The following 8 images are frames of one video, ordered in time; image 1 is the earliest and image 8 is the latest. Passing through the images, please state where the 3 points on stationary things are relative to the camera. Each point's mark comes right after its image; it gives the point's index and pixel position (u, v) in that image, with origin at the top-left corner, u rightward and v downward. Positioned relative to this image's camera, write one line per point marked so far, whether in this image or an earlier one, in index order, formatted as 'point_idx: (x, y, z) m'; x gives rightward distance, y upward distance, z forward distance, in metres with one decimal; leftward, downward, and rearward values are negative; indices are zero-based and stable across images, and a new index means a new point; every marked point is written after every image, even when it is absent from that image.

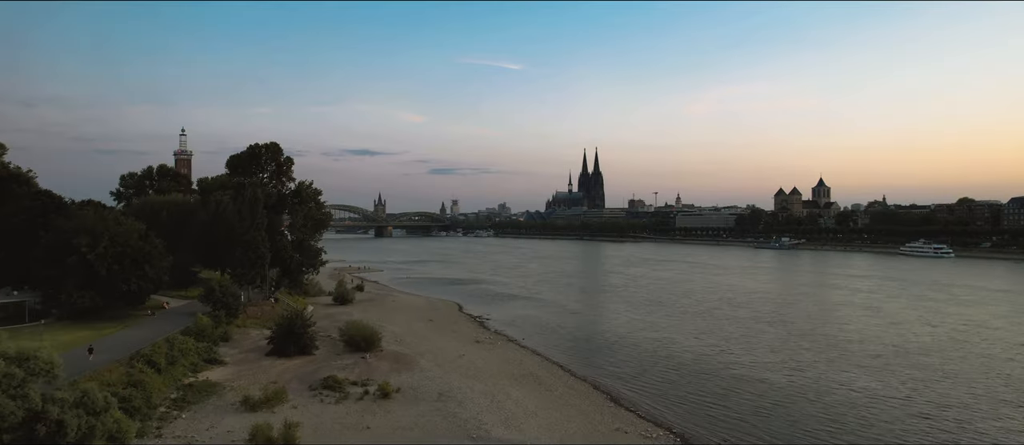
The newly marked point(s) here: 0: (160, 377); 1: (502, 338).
0: (-6.4, -2.8, +11.6) m
1: (-0.3, -3.4, +18.9) m
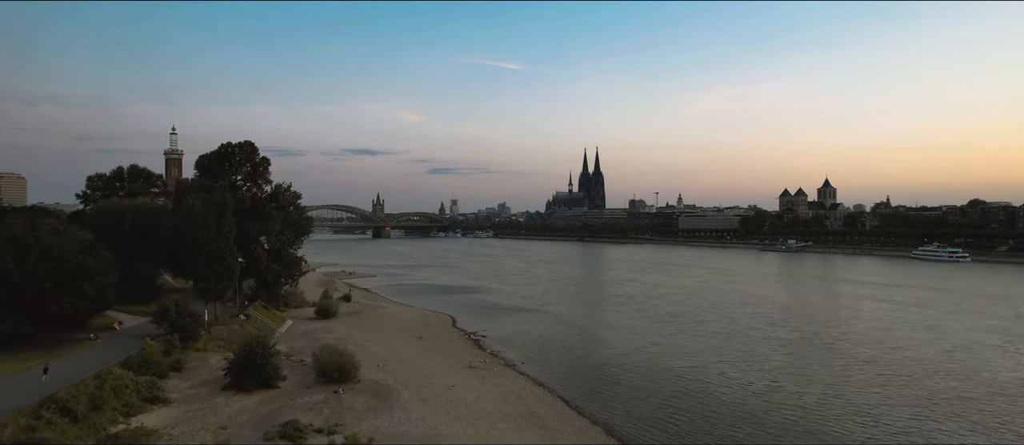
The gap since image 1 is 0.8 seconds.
0: (-6.4, -3.0, +9.4) m
1: (-0.4, -3.6, +16.7) m
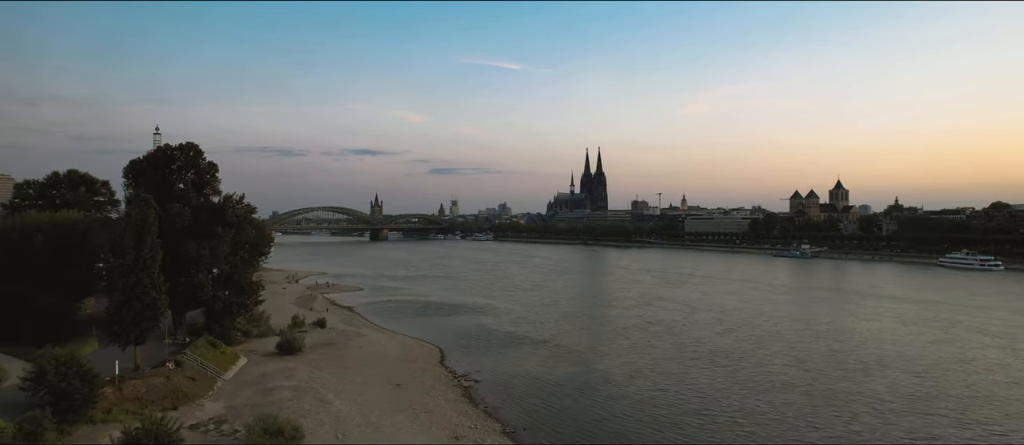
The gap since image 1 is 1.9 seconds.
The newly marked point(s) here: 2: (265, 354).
0: (-6.5, -3.5, +5.6) m
1: (-0.4, -4.2, +12.9) m
2: (-7.6, -4.0, +19.7) m
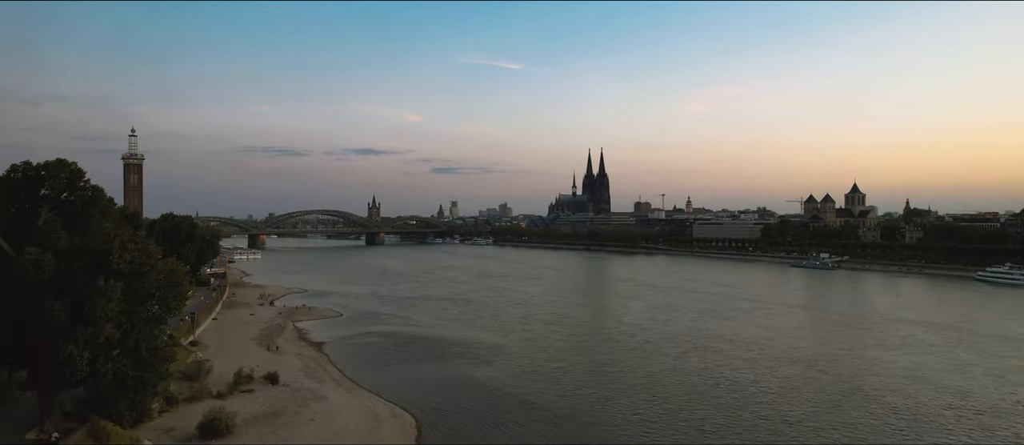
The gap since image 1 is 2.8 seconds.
0: (-6.5, -4.5, +0.7) m
1: (-0.4, -5.1, +8.0) m
2: (-7.6, -5.0, +14.8) m
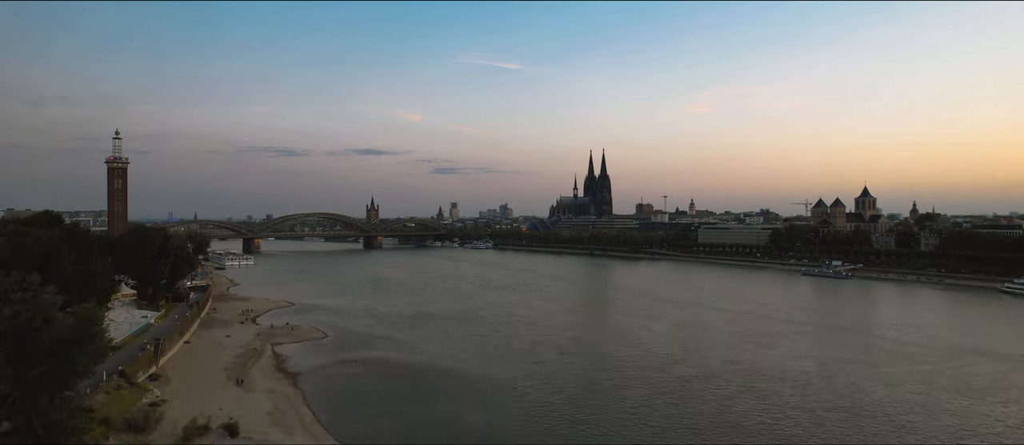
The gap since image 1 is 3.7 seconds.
0: (-6.6, -5.2, -2.1) m
1: (-0.5, -5.8, +5.1) m
2: (-7.6, -5.6, +11.9) m
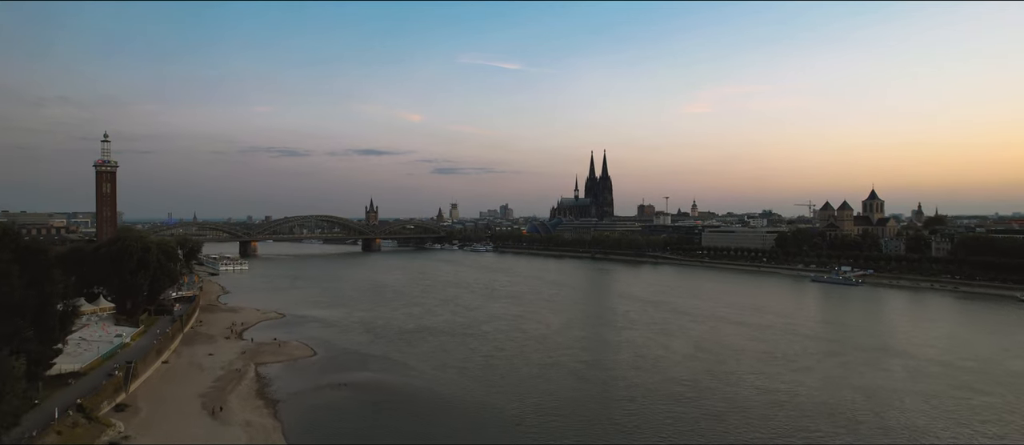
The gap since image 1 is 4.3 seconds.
0: (-6.6, -5.7, -4.1) m
1: (-0.5, -6.3, +3.2) m
2: (-7.7, -6.2, +10.0) m
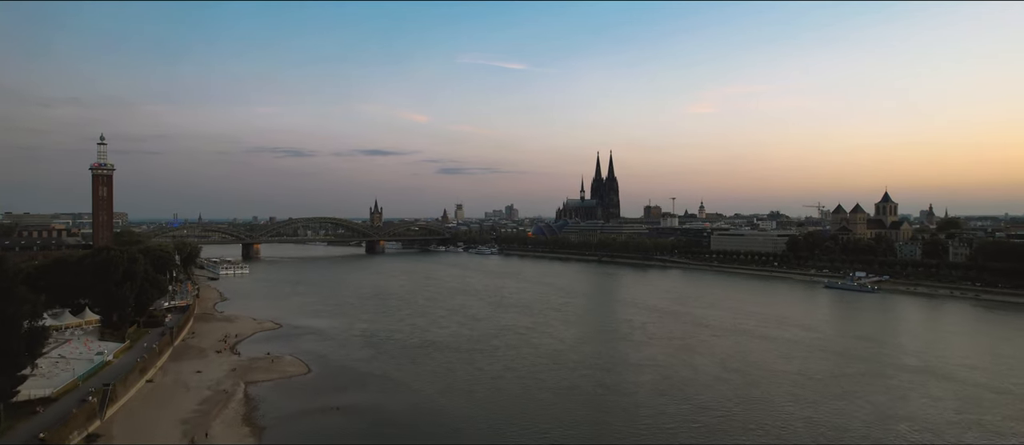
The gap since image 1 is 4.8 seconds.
0: (-6.7, -6.1, -5.7) m
1: (-0.5, -6.8, +1.5) m
2: (-7.6, -6.6, +8.4) m
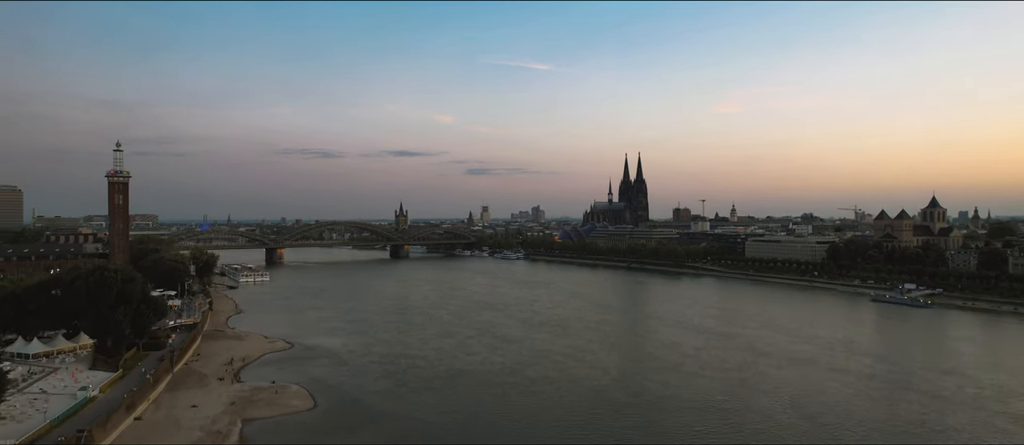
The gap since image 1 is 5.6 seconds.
0: (-7.1, -6.9, -8.4) m
1: (-0.7, -7.6, -1.5) m
2: (-7.5, -7.4, +5.7) m
